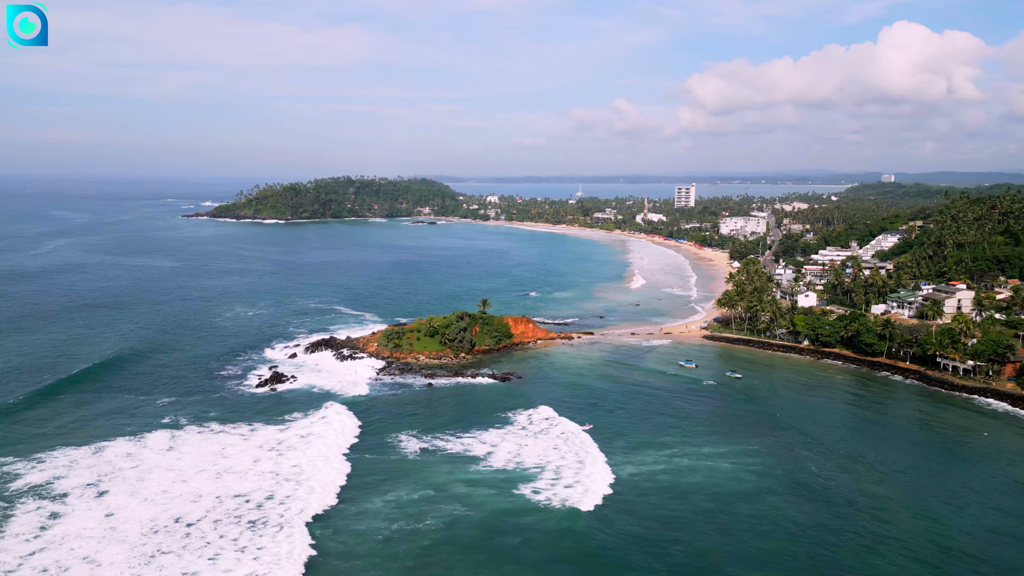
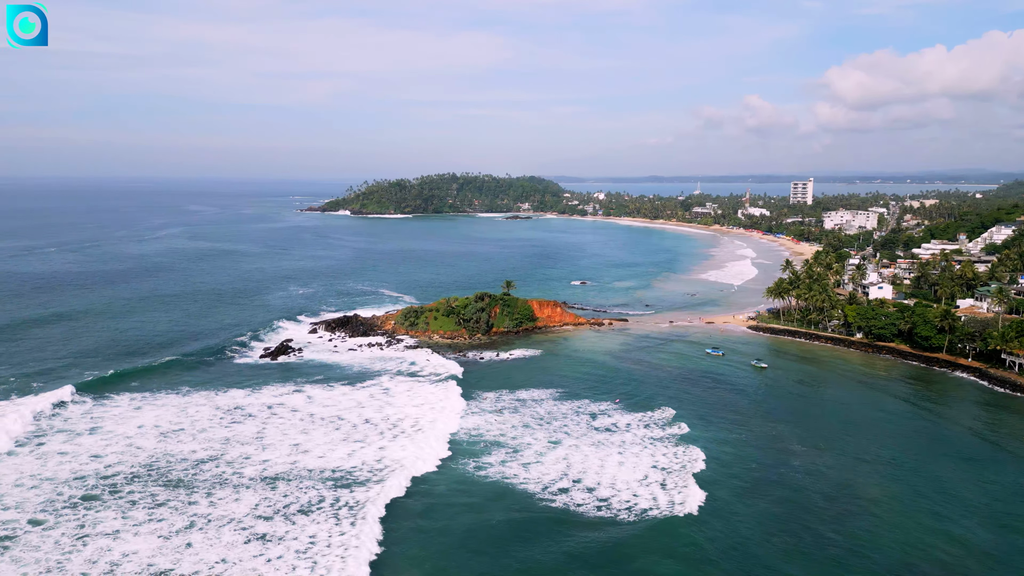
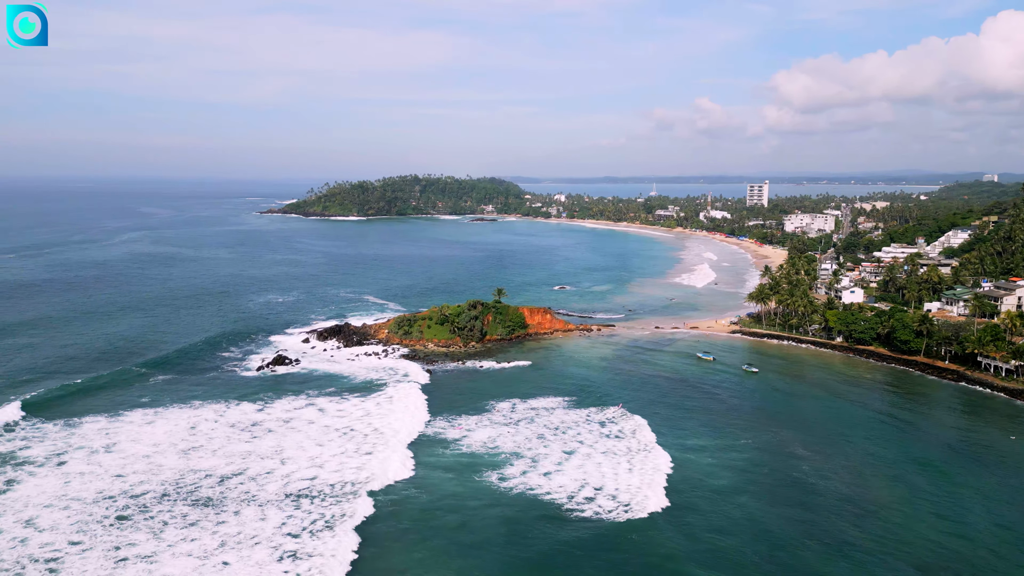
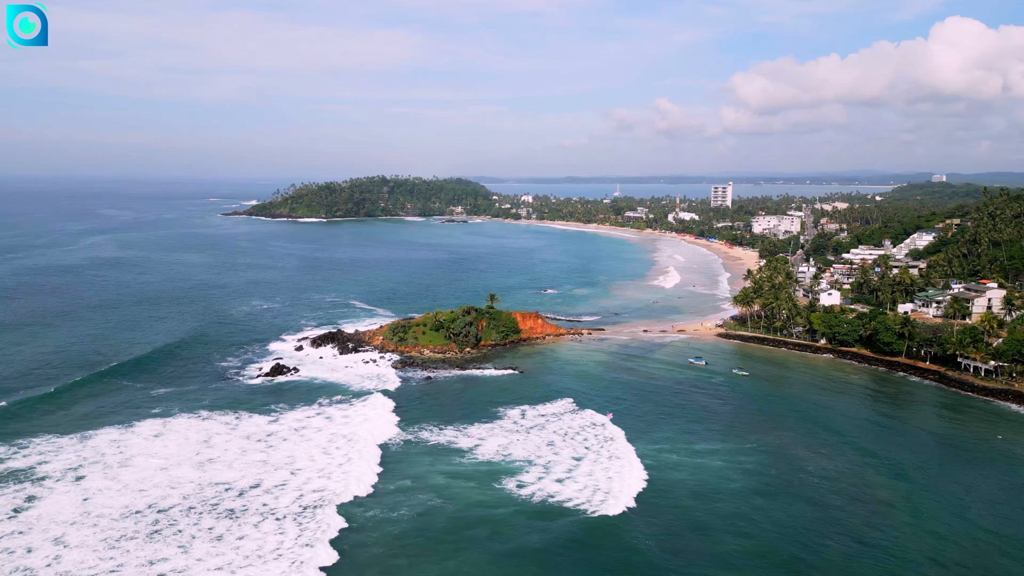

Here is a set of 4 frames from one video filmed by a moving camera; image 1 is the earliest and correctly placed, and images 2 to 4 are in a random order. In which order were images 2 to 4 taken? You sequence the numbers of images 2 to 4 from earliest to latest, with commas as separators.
4, 3, 2
